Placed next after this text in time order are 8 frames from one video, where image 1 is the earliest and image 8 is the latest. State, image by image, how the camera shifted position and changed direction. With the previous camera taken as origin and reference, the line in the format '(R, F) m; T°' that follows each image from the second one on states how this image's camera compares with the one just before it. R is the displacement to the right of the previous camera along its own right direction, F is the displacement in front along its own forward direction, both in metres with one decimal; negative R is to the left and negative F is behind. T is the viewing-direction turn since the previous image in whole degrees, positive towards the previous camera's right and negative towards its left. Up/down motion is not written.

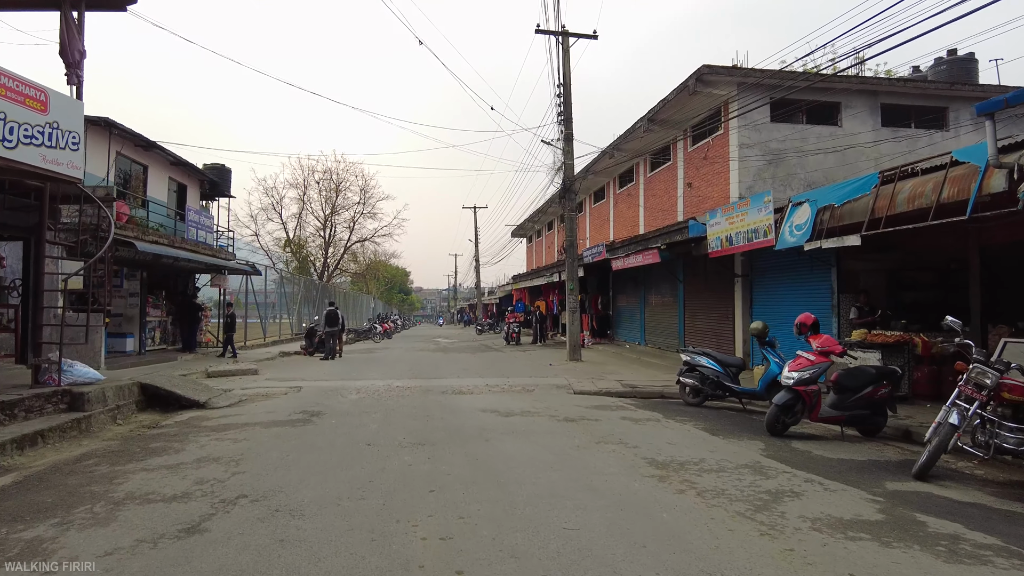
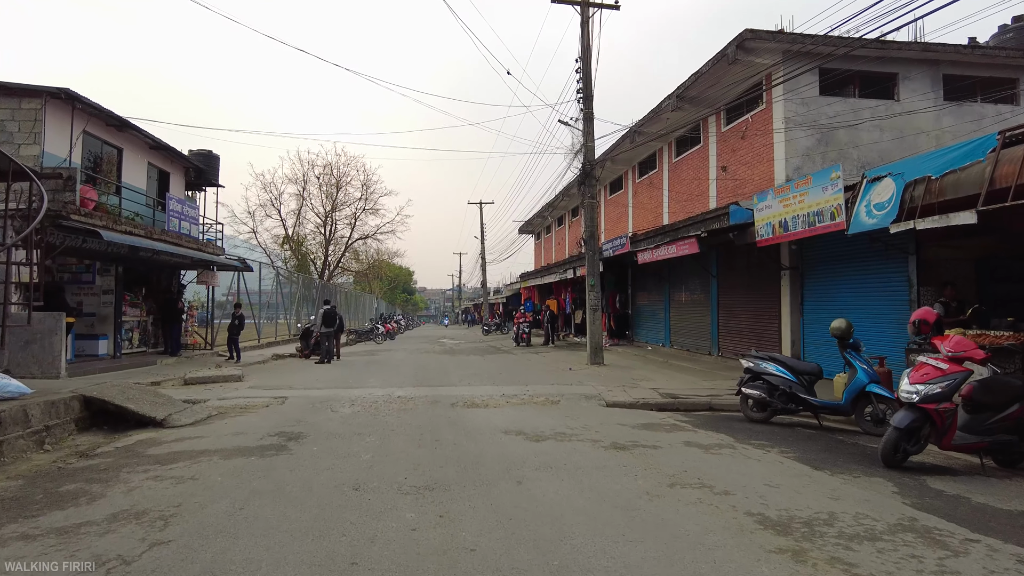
(-0.2, +1.6) m; 0°
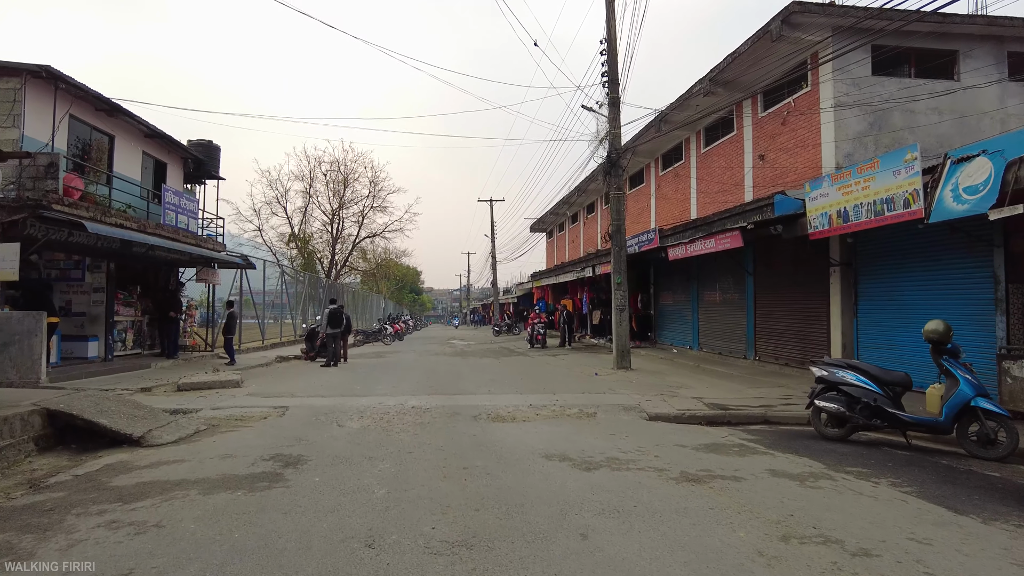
(-0.3, +1.1) m; -1°
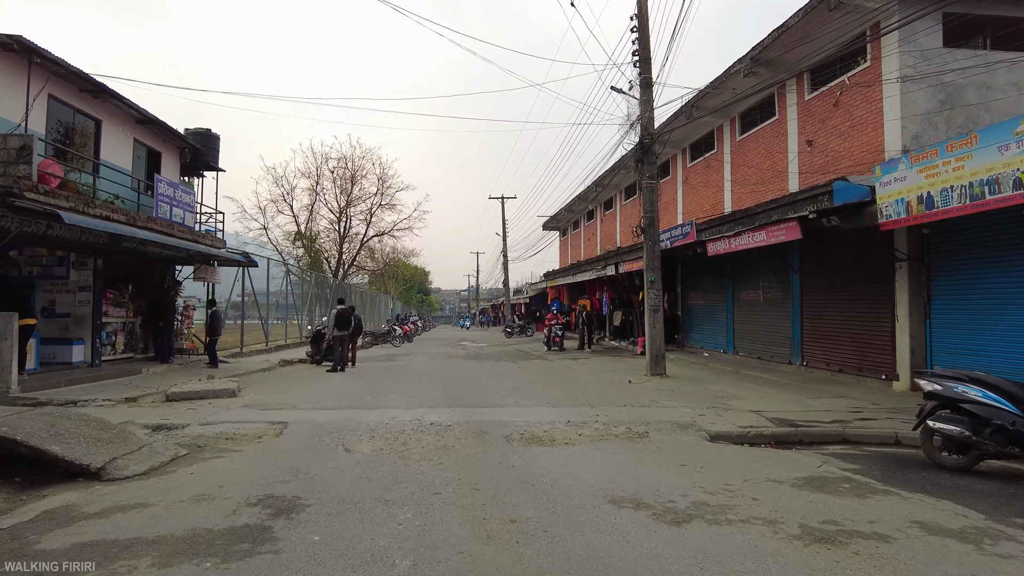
(-0.3, +1.2) m; -1°
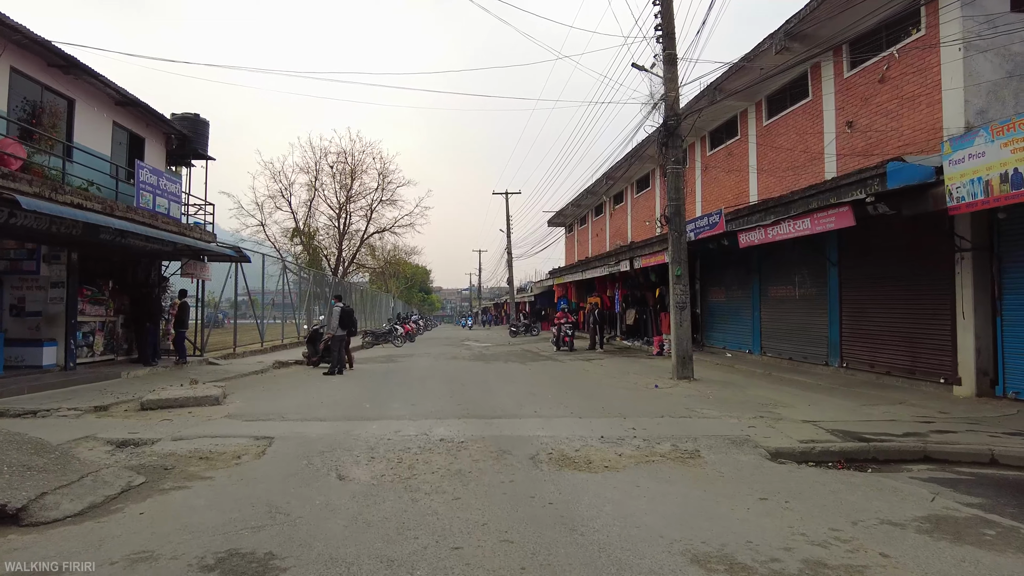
(-0.2, +1.1) m; 0°
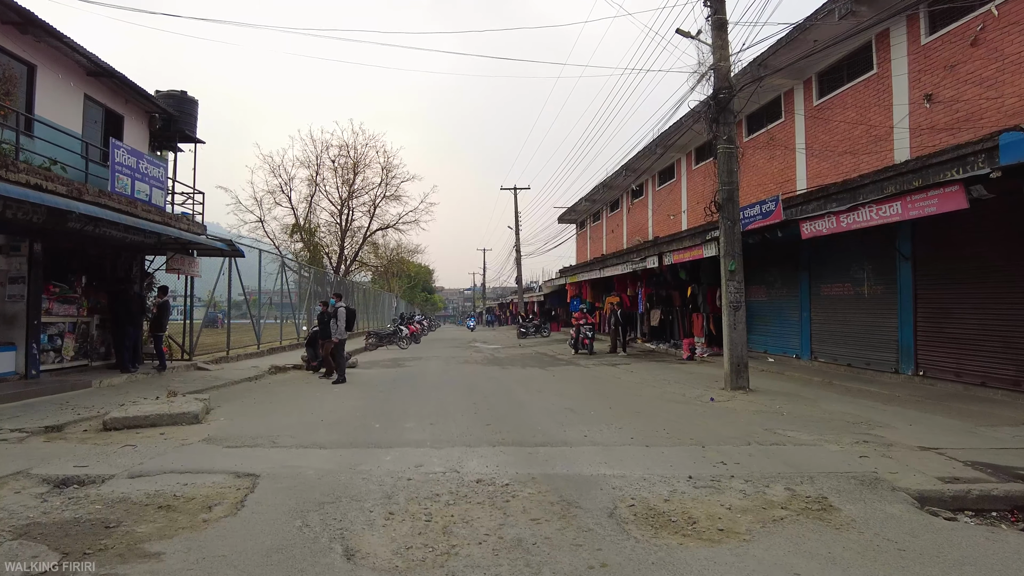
(-0.4, +1.5) m; 0°
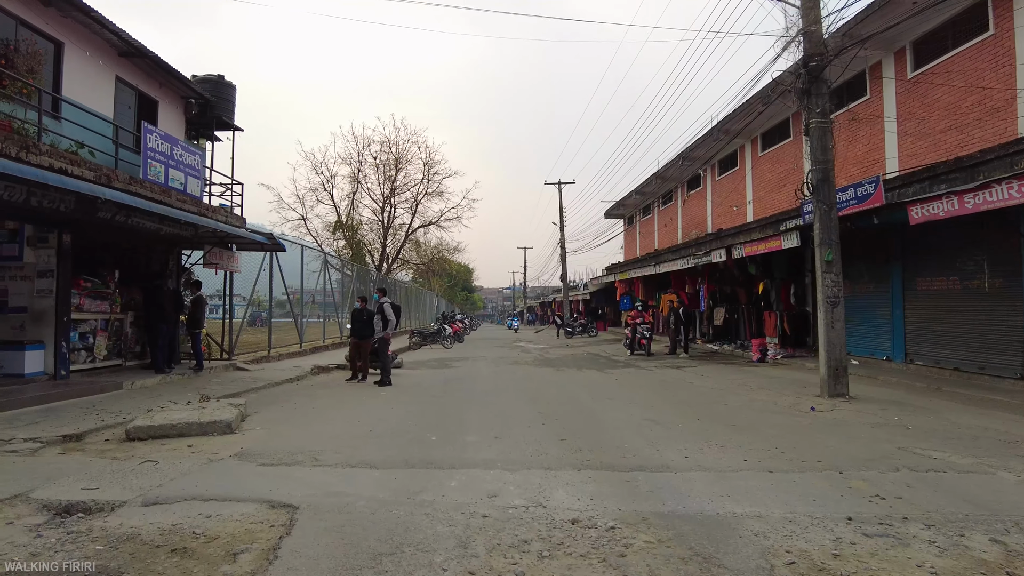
(-0.4, +1.0) m; -3°
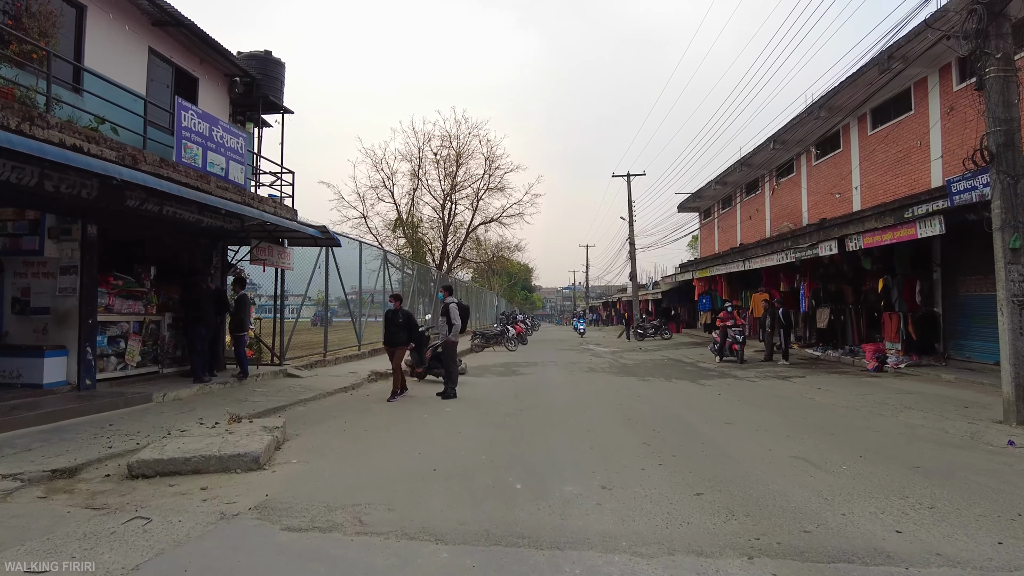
(-0.4, +1.6) m; -5°
